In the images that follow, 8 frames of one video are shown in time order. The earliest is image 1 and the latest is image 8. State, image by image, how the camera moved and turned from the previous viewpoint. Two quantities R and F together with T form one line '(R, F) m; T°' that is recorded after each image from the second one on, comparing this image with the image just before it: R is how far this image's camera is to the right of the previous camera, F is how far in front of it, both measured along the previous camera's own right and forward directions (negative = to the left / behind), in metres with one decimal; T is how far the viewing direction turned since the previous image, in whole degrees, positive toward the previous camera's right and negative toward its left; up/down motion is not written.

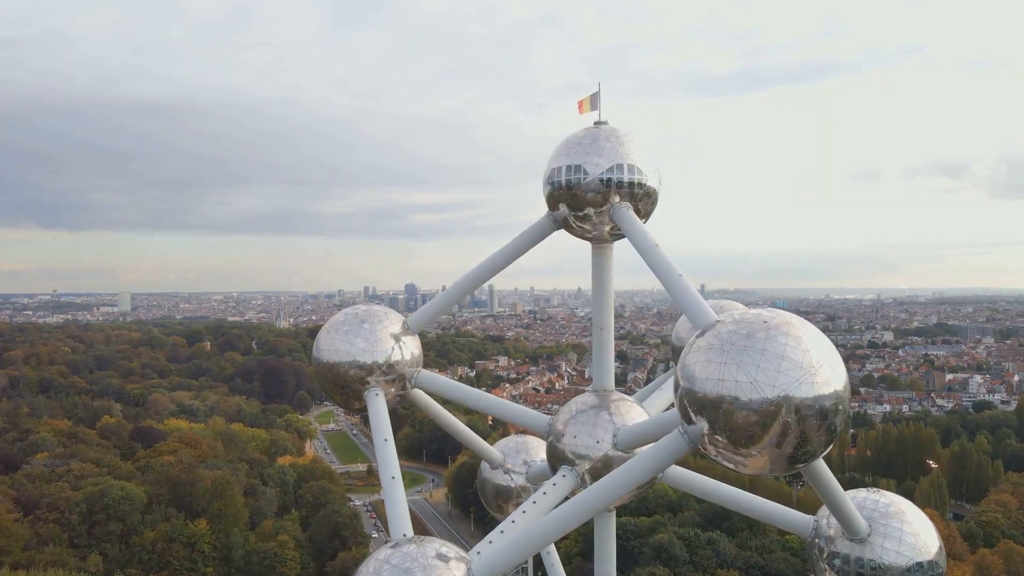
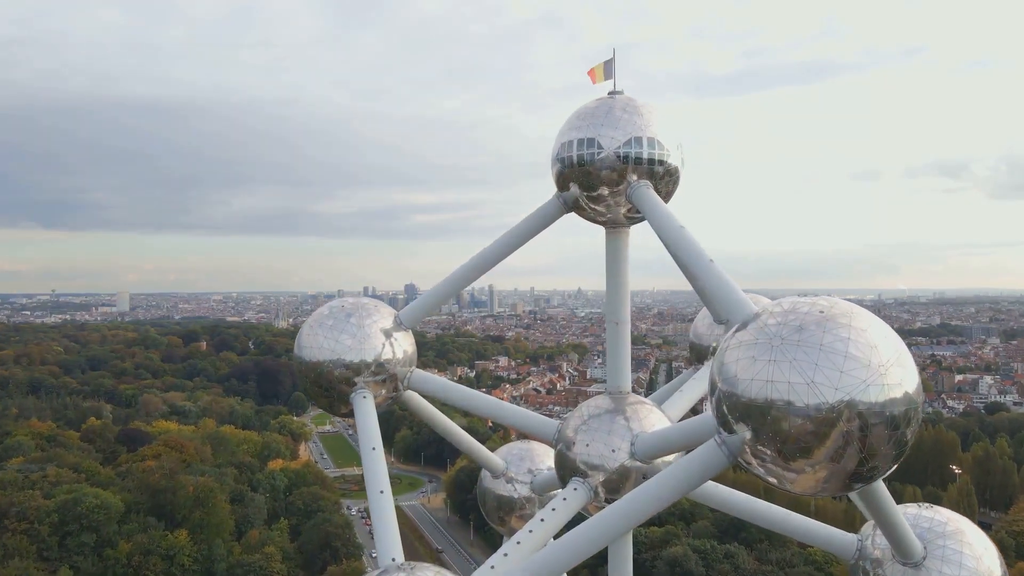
(-0.1, +1.2) m; 0°
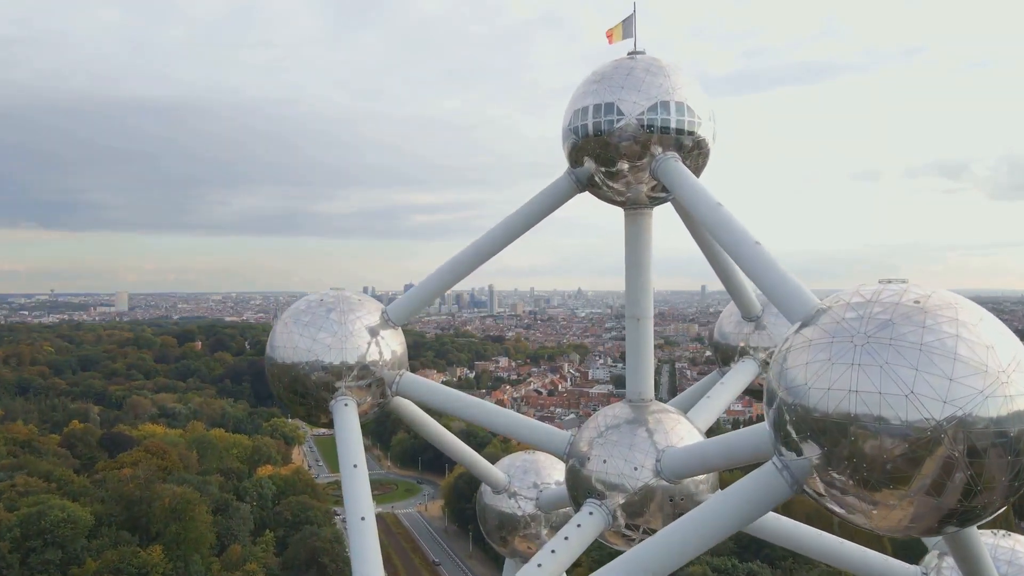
(-0.1, +1.3) m; 0°
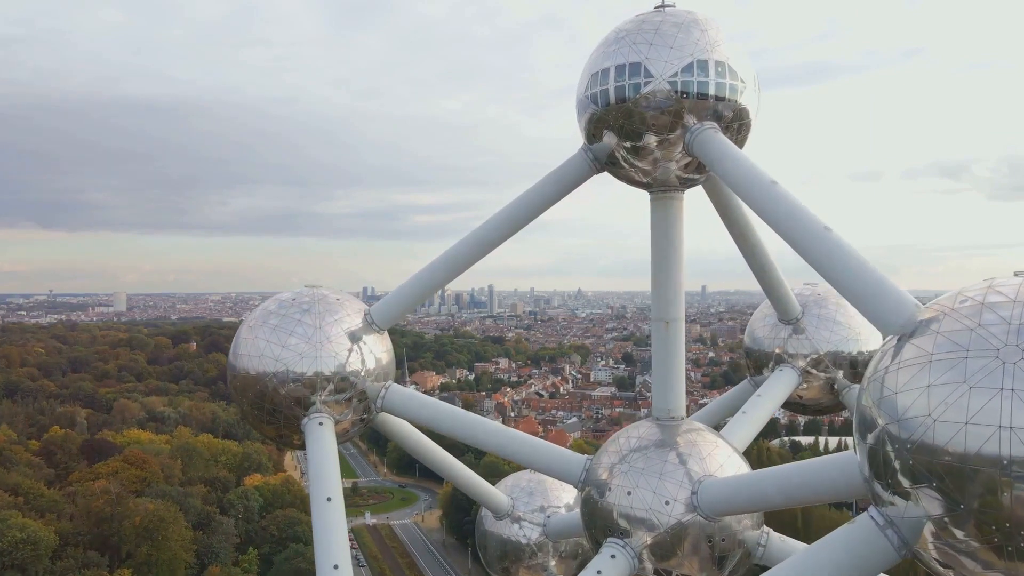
(-0.1, +1.3) m; 0°
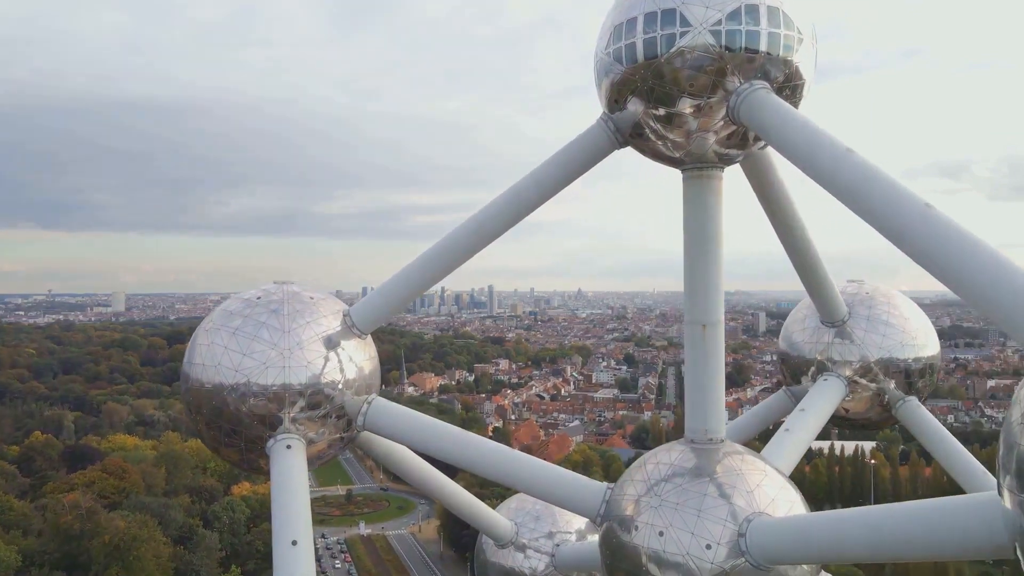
(-0.1, +1.2) m; 0°
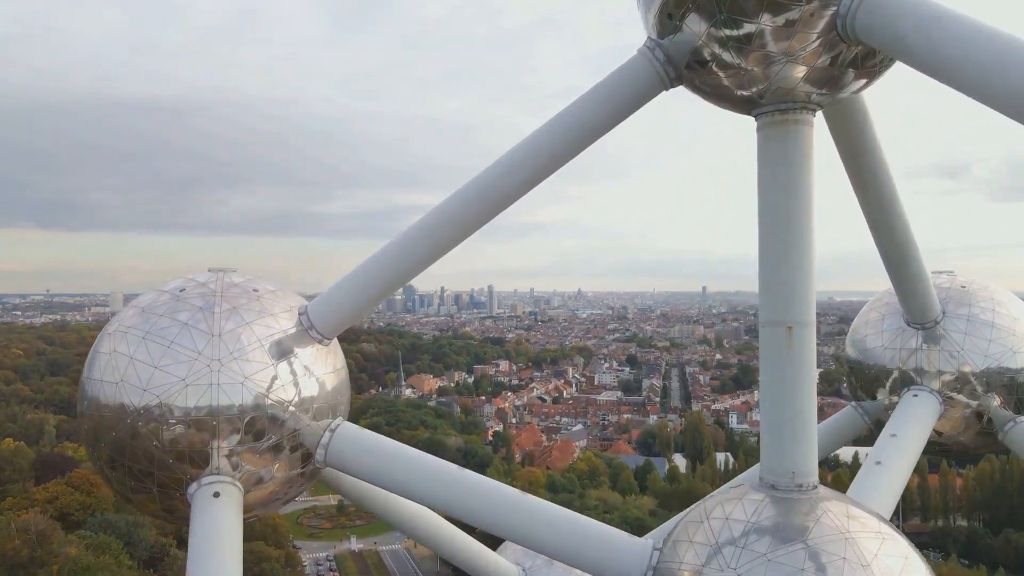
(-0.1, +1.6) m; 0°
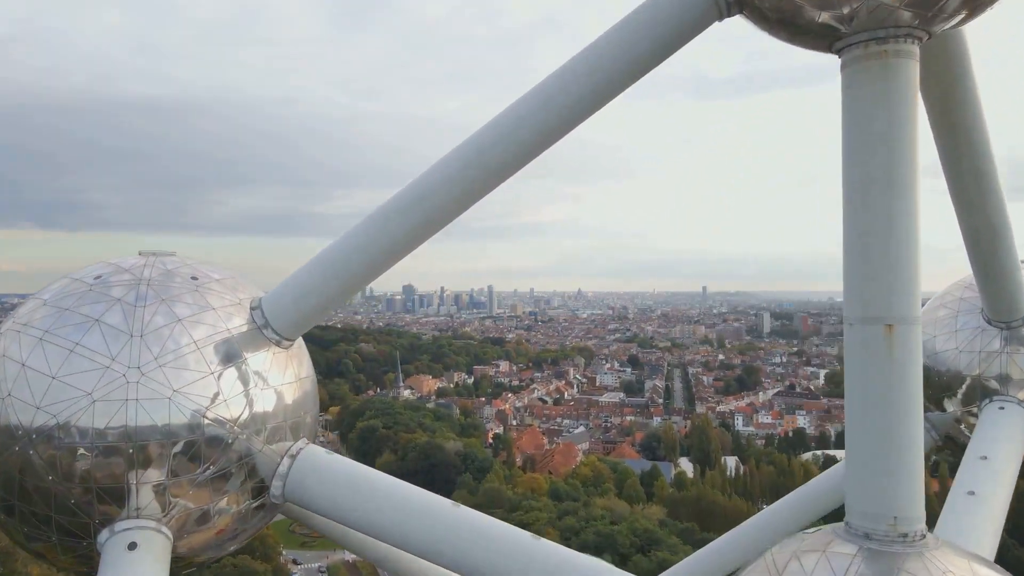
(0.0, +1.0) m; 0°
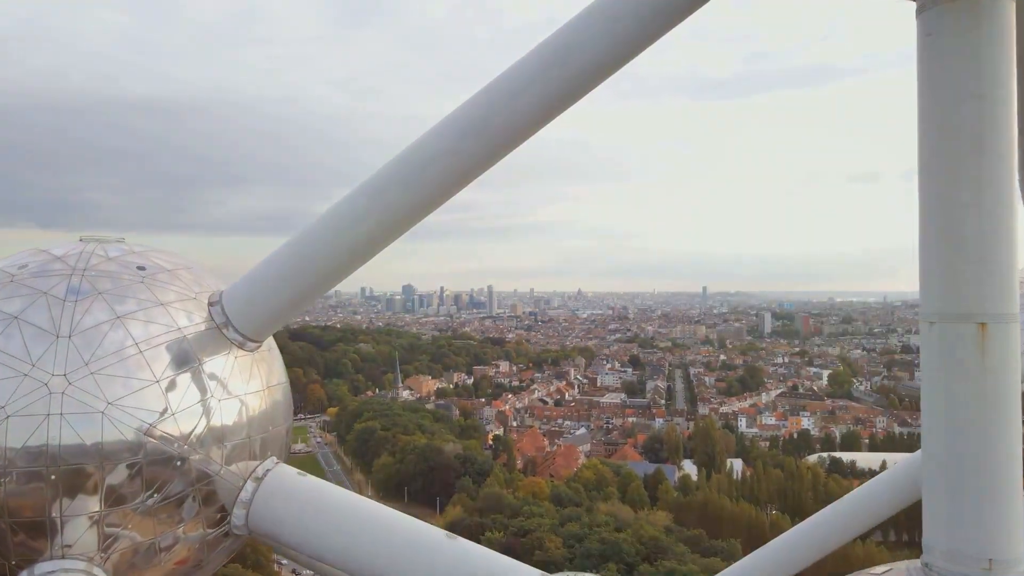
(0.0, +0.6) m; 0°
